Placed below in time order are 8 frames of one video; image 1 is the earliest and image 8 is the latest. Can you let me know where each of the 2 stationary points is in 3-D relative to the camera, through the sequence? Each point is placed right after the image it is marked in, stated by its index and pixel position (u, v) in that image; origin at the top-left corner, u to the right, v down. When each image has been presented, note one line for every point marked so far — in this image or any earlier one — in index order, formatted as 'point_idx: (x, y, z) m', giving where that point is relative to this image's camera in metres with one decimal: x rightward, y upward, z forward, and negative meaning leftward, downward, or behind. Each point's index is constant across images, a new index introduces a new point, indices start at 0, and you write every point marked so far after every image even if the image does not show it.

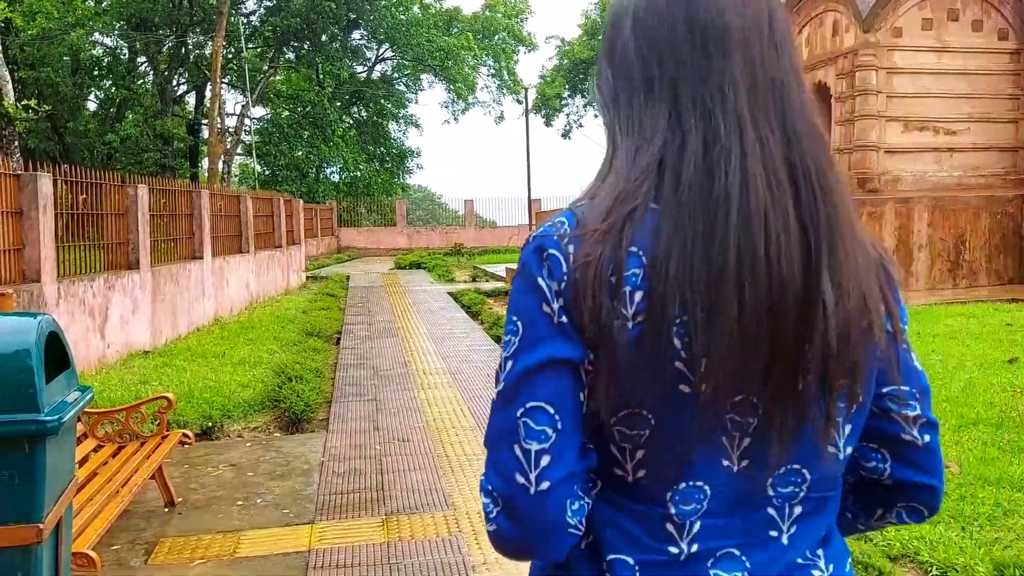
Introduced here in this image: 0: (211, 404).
0: (-2.0, -0.8, +6.0) m
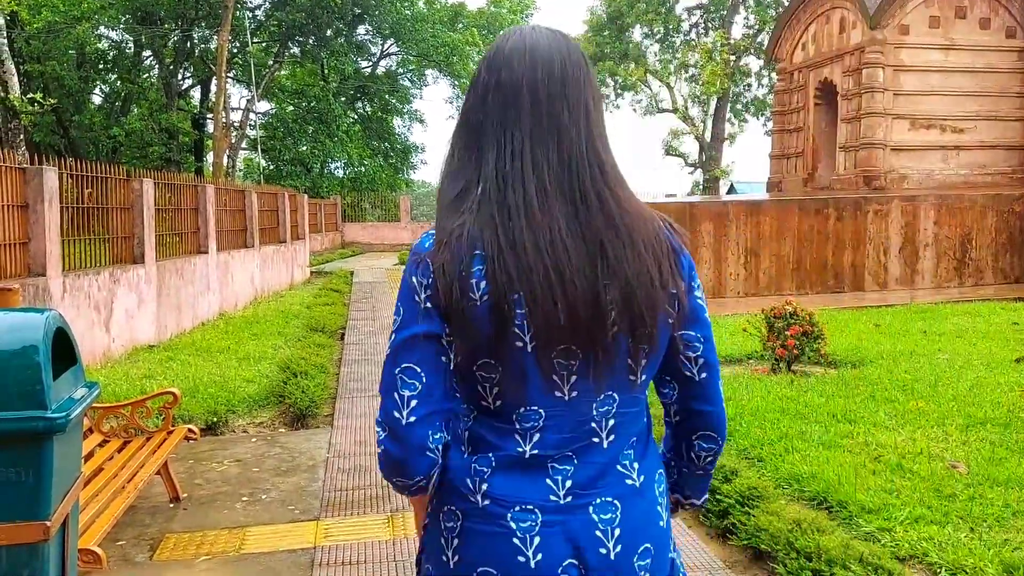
0: (-2.0, -0.8, +6.0) m
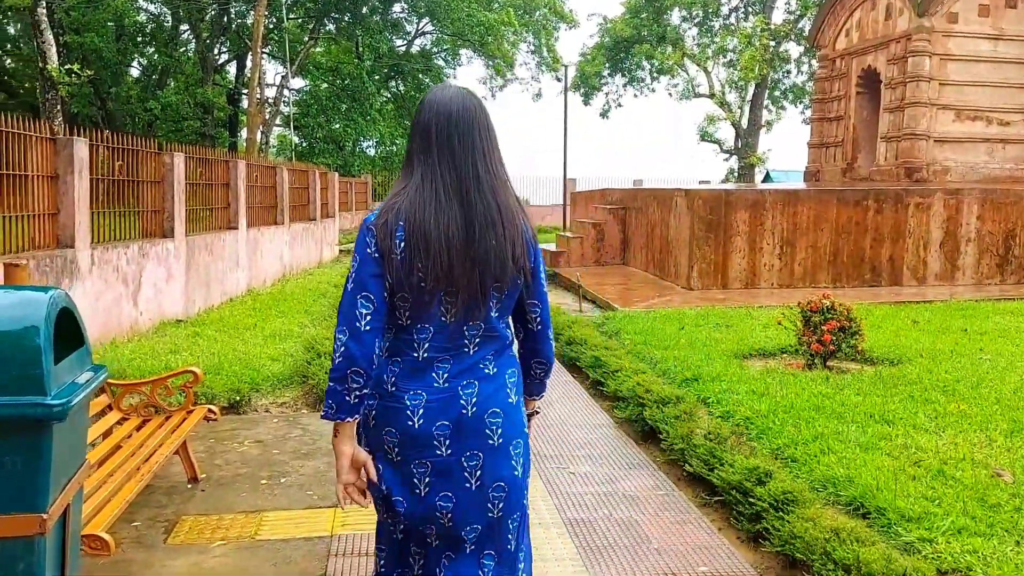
0: (-1.8, -0.6, +5.9) m
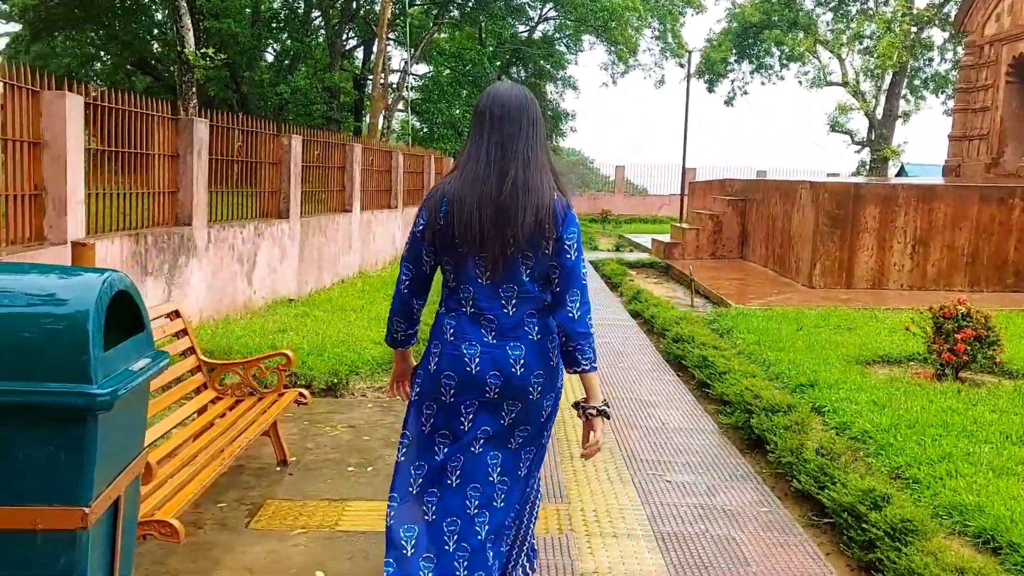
0: (-1.2, -0.5, +6.0) m
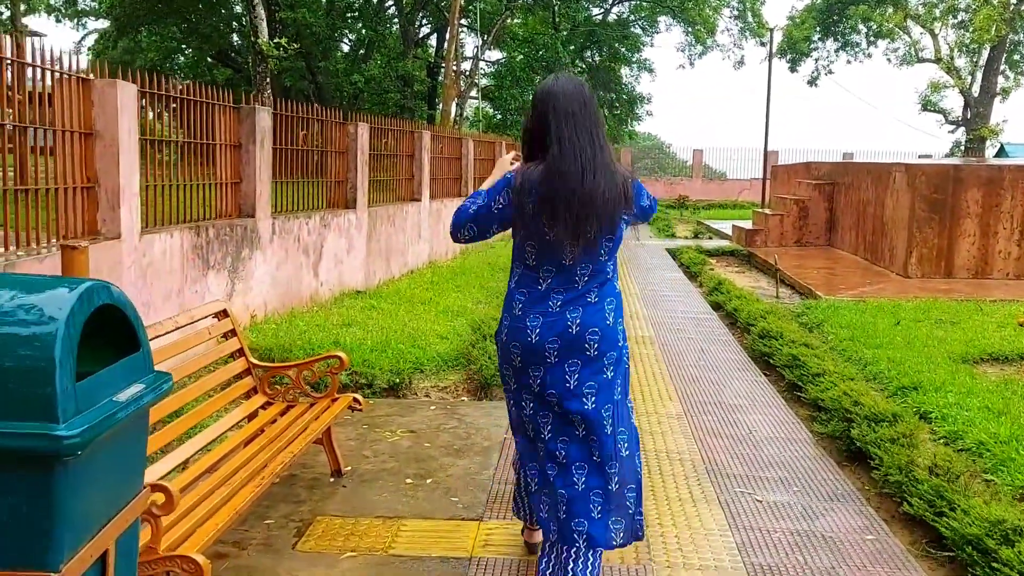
0: (-0.7, -0.4, +5.7) m
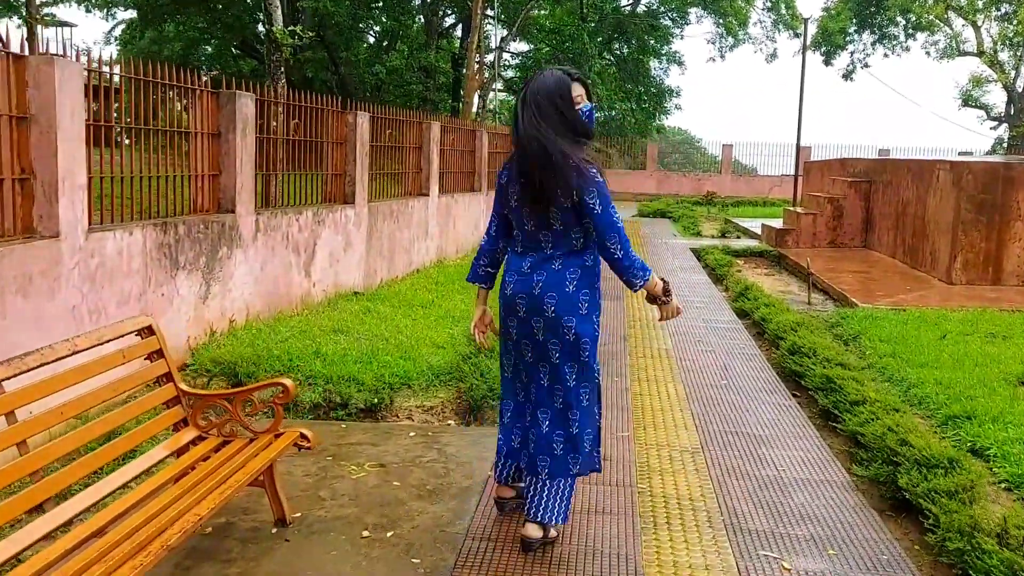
0: (-0.7, -0.5, +5.1) m
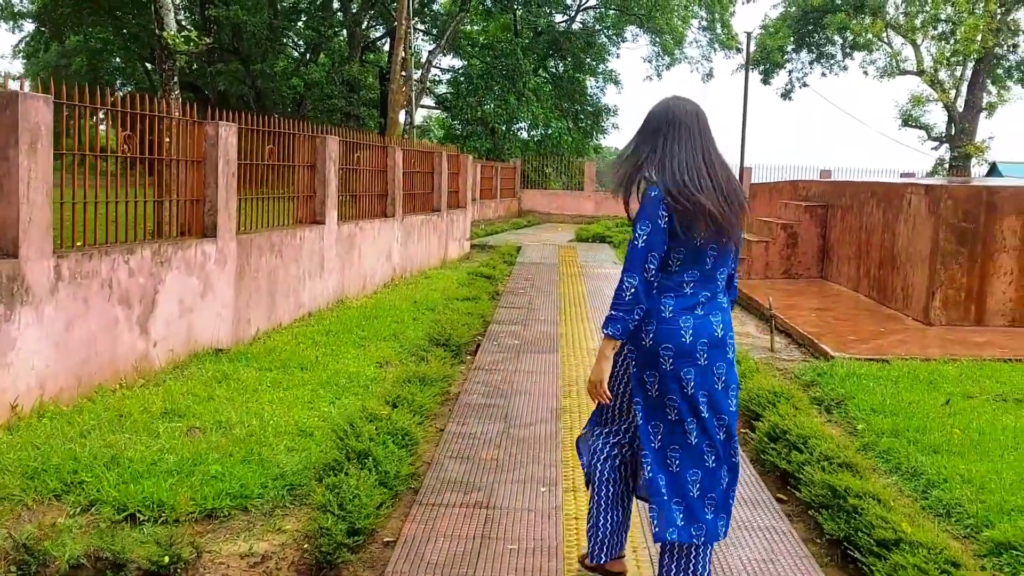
0: (-1.2, -0.8, +3.6) m
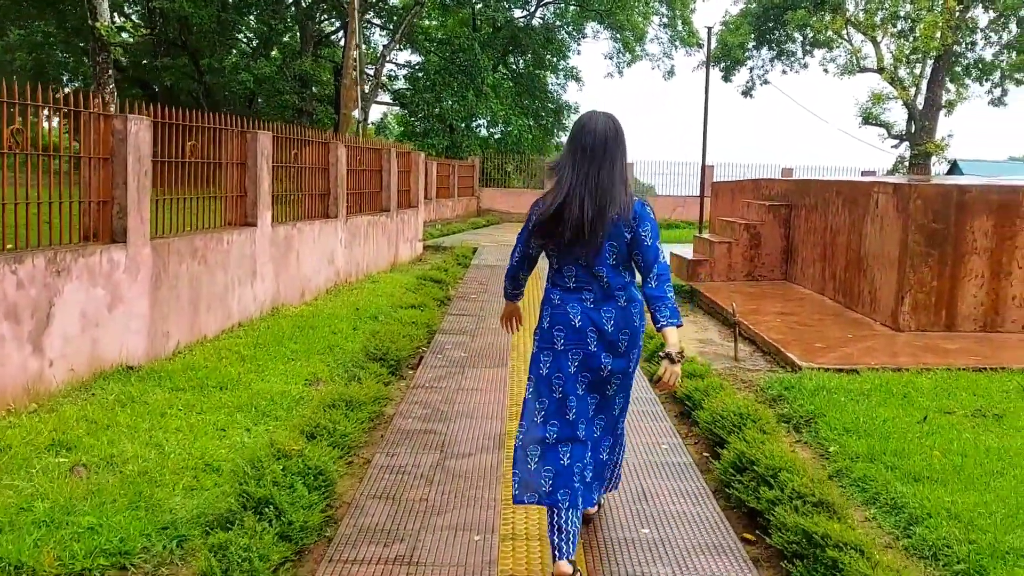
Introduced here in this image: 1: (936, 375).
0: (-1.4, -0.9, +3.0) m
1: (+2.9, -0.6, +5.9) m
